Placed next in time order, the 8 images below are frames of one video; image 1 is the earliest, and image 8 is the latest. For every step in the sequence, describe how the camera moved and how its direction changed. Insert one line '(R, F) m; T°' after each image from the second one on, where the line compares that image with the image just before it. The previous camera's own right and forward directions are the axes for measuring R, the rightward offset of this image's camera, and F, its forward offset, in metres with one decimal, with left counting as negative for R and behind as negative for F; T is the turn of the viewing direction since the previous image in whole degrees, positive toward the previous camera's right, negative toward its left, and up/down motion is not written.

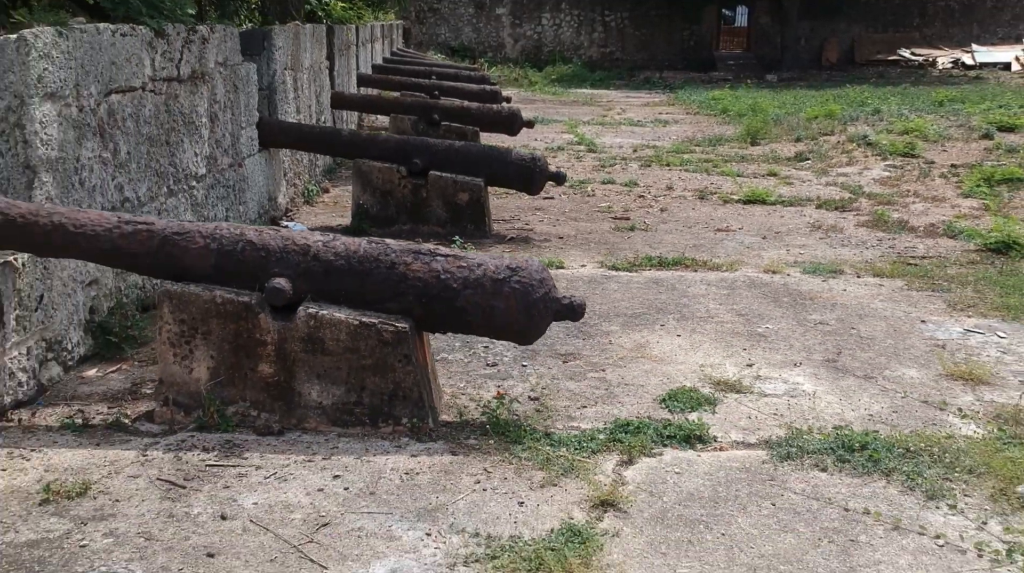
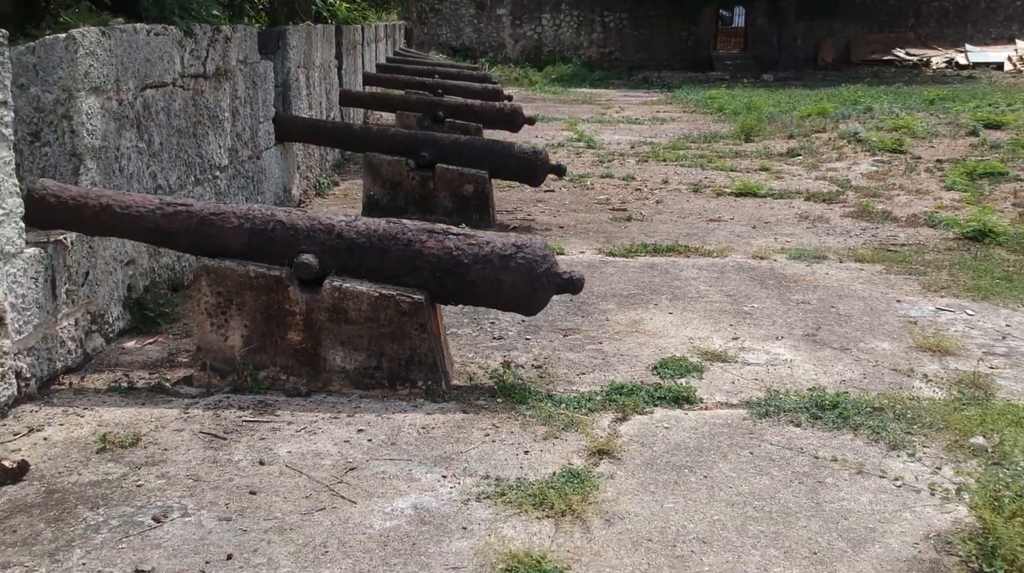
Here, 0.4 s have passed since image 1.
(0.0, -0.4) m; 0°
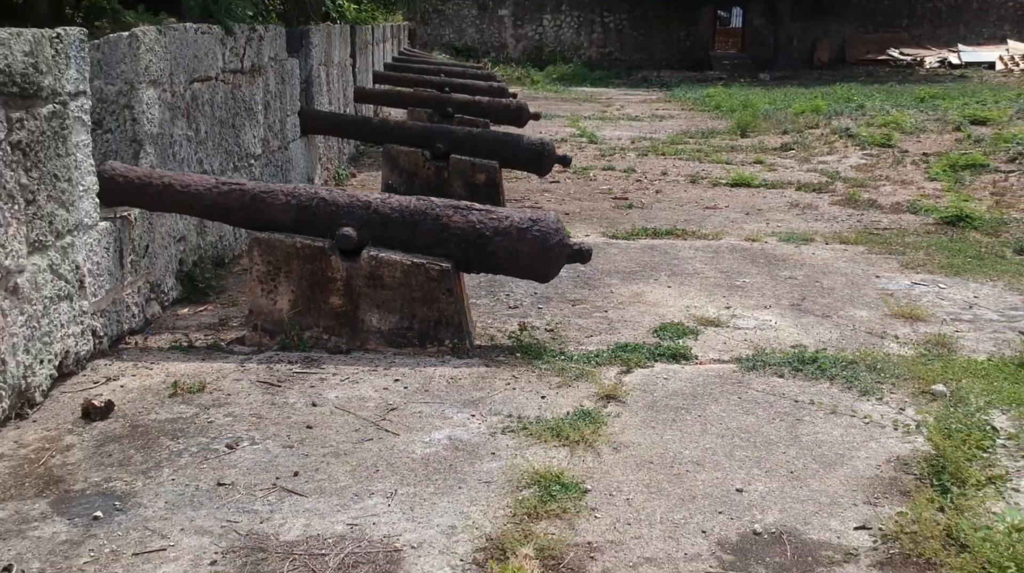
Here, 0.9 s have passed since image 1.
(-0.1, -0.5) m; 0°
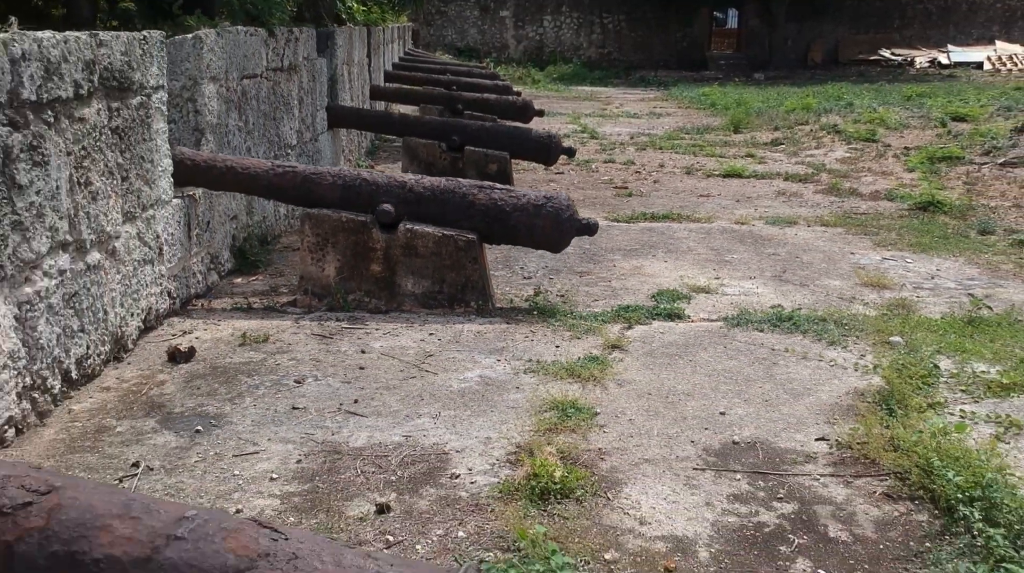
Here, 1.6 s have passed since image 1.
(-0.1, -0.7) m; 0°
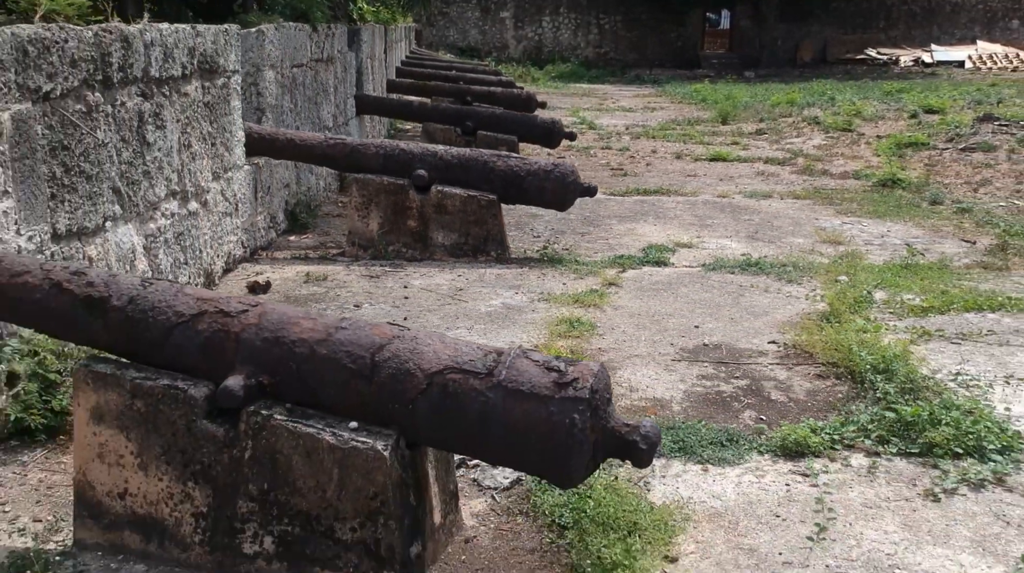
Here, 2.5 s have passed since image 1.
(-0.1, -1.1) m; 0°
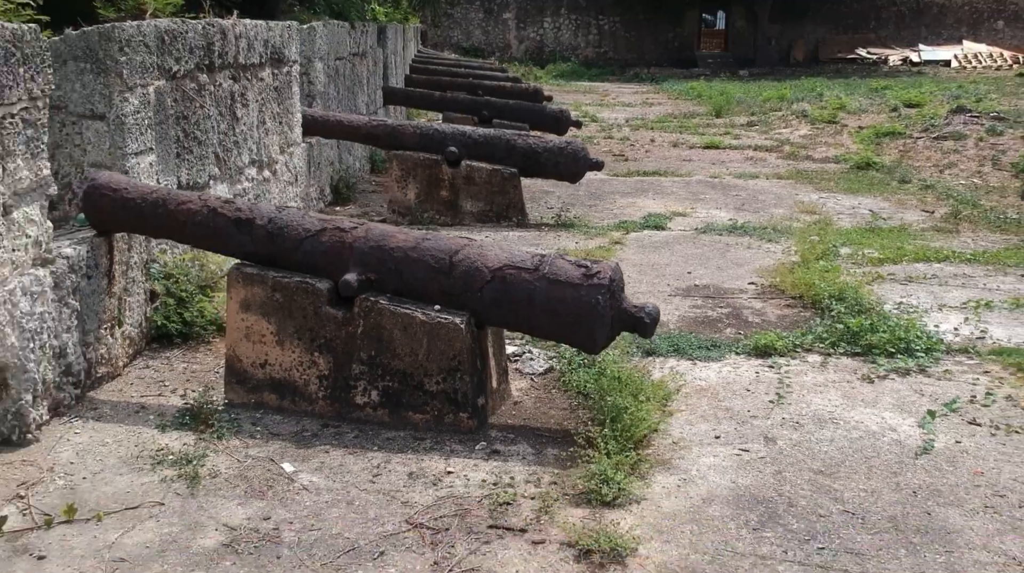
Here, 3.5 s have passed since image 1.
(-0.1, -1.0) m; 0°
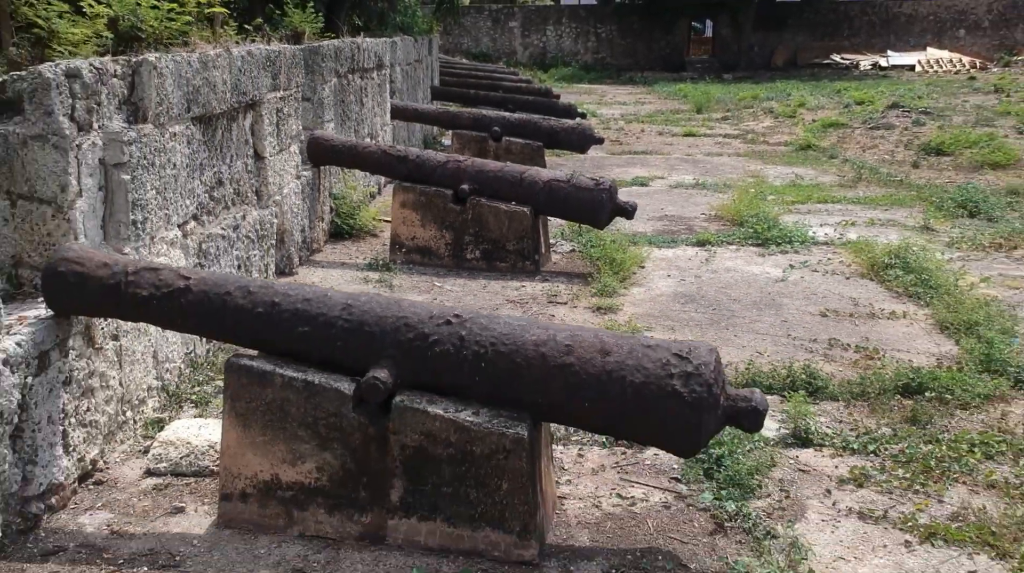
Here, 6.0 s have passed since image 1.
(-0.3, -3.0) m; 0°
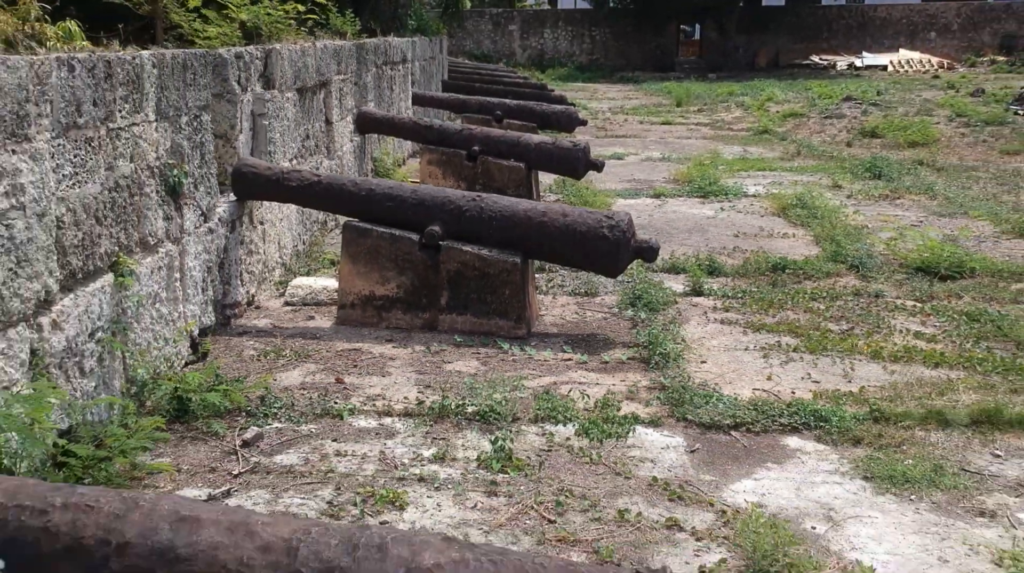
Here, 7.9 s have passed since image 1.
(0.0, -2.2) m; 0°
